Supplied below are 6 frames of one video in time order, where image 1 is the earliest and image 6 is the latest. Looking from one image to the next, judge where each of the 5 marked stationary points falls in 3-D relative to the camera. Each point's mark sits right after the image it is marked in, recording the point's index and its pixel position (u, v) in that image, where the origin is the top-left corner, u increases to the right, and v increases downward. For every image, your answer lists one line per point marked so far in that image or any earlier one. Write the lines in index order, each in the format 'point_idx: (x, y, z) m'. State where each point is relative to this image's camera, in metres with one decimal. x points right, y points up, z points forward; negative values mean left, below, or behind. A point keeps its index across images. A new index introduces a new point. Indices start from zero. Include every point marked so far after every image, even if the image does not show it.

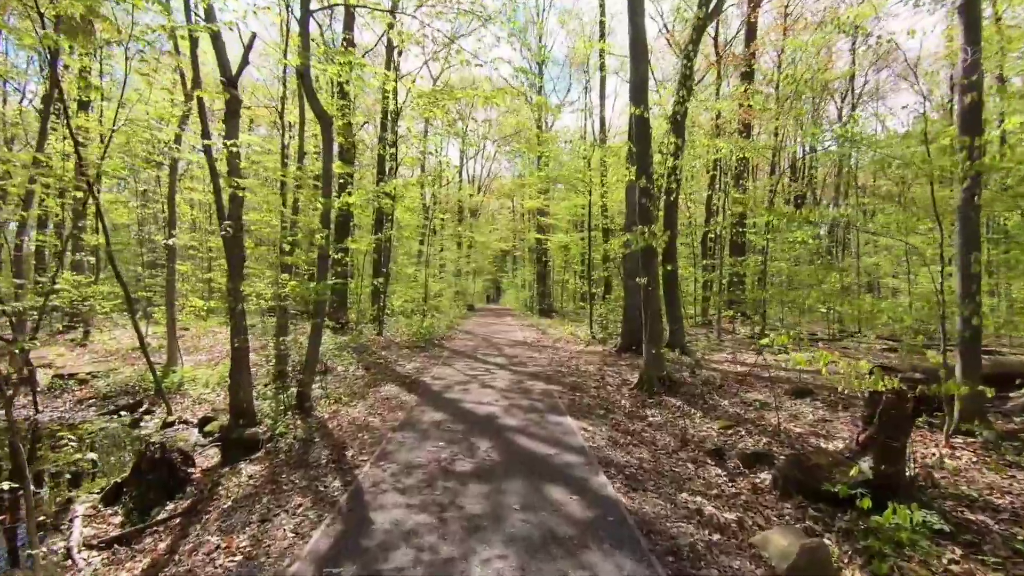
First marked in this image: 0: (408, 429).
0: (-1.1, -1.5, +5.7) m
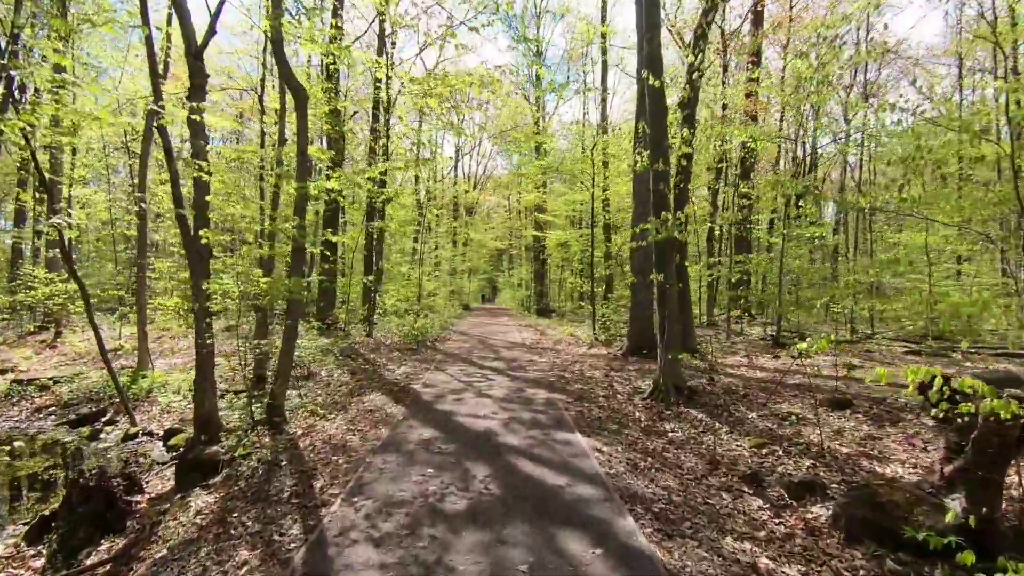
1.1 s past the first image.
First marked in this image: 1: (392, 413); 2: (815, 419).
0: (-1.1, -1.5, +4.8) m
1: (-1.5, -1.5, +6.3) m
2: (+3.4, -1.5, +5.8) m
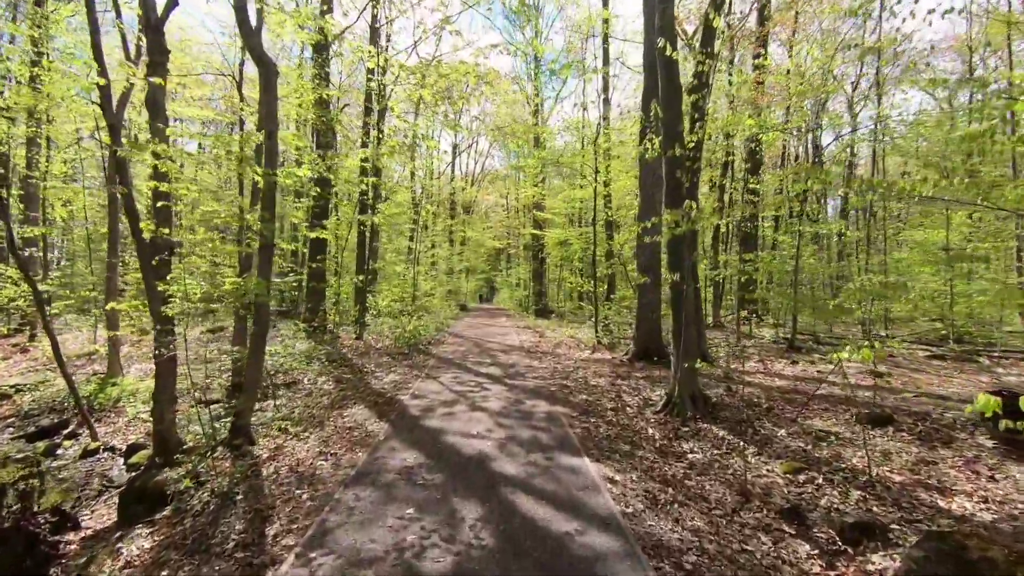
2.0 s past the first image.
0: (-1.1, -1.5, +4.1) m
1: (-1.5, -1.5, +5.6) m
2: (+3.3, -1.5, +5.1) m
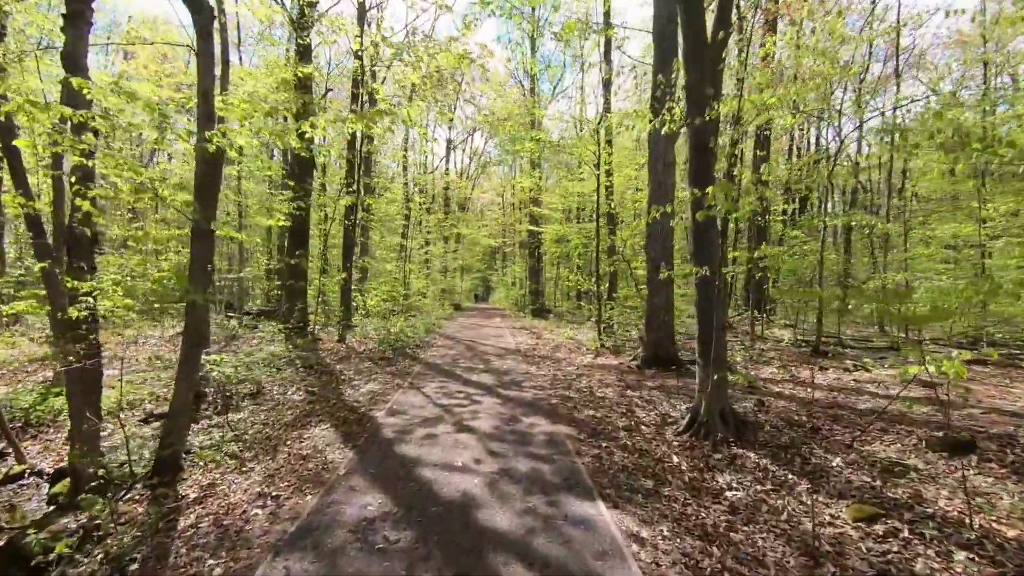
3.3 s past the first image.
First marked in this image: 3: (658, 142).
0: (-1.2, -1.5, +3.0) m
1: (-1.5, -1.5, +4.5) m
2: (+3.3, -1.4, +4.0) m
3: (+2.4, +2.4, +8.7) m
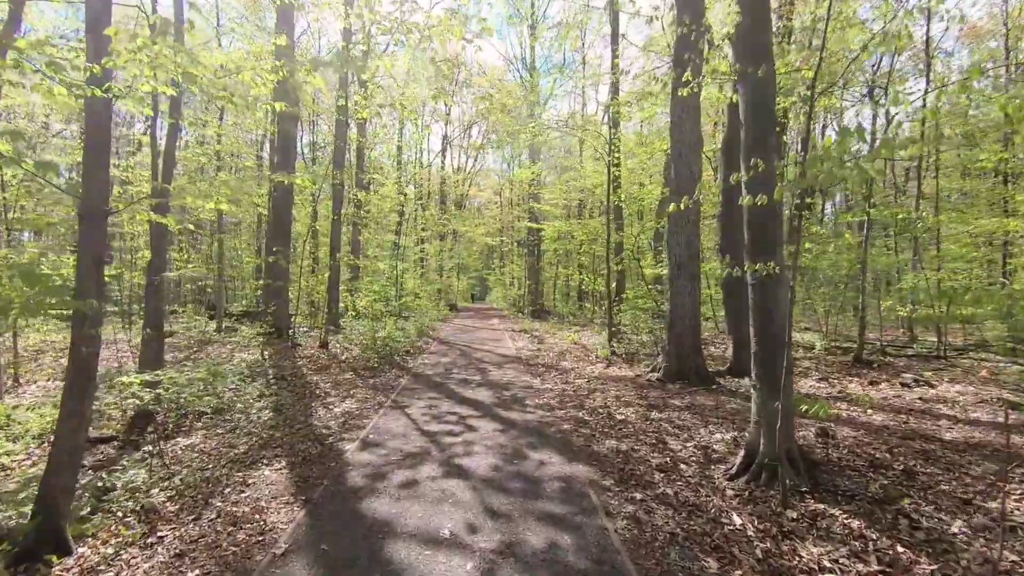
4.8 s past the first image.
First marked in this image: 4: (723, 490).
0: (-1.1, -1.5, +1.8) m
1: (-1.5, -1.5, +3.3) m
2: (+3.3, -1.5, +2.9) m
3: (+2.4, +2.4, +7.5) m
4: (+1.6, -1.5, +4.0) m
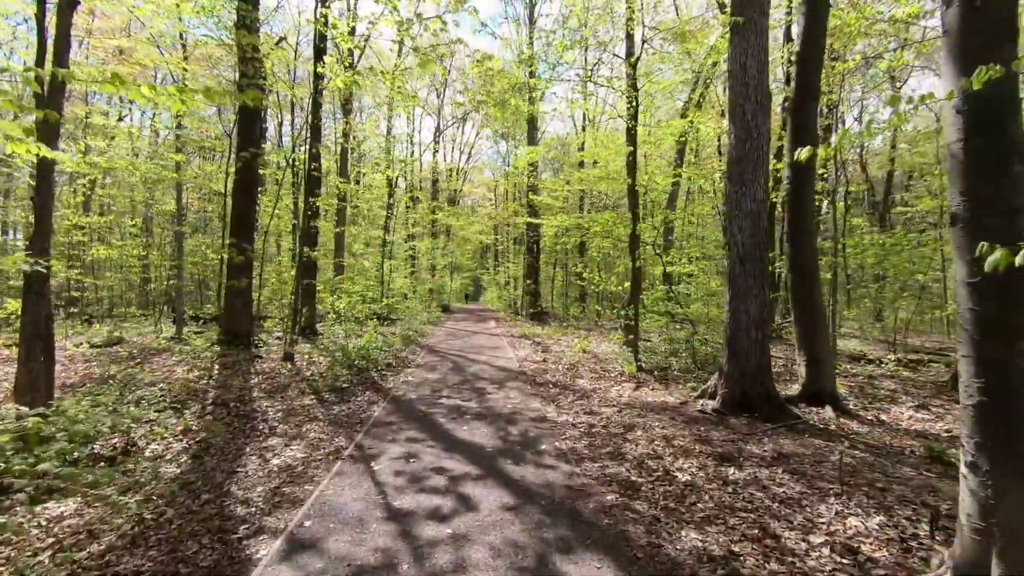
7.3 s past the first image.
0: (-1.0, -1.5, -0.1) m
1: (-1.4, -1.5, +1.4) m
2: (+3.5, -1.5, +1.0) m
3: (+2.5, +2.4, +5.6) m
4: (+1.7, -1.5, +2.1) m
